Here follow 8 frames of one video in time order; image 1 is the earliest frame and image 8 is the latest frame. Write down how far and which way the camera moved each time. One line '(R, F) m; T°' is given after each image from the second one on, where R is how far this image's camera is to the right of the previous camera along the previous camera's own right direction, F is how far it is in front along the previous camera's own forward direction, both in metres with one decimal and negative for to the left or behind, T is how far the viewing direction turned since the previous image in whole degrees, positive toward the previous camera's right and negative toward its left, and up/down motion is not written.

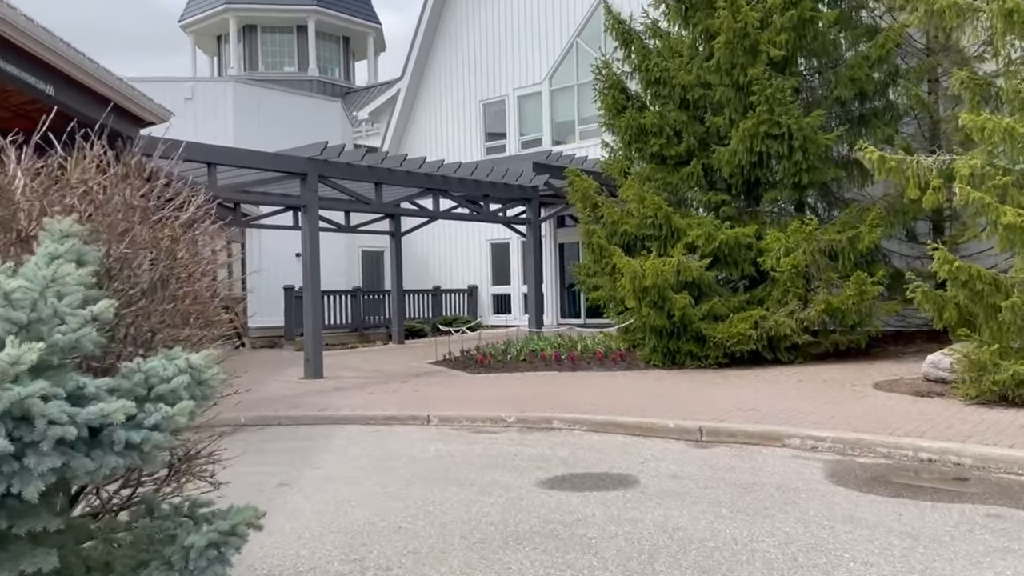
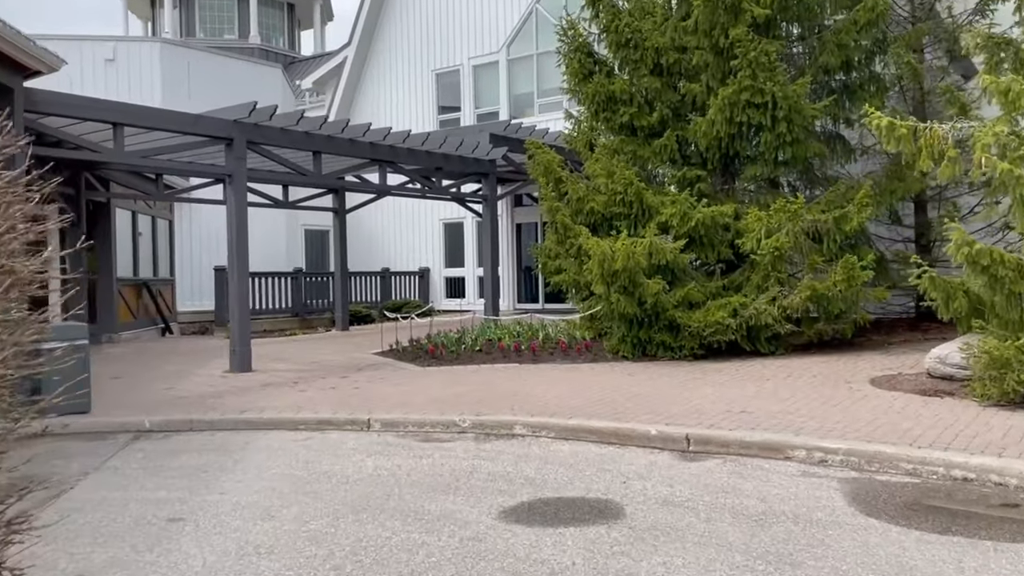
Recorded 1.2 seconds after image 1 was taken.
(0.0, +1.4) m; +3°
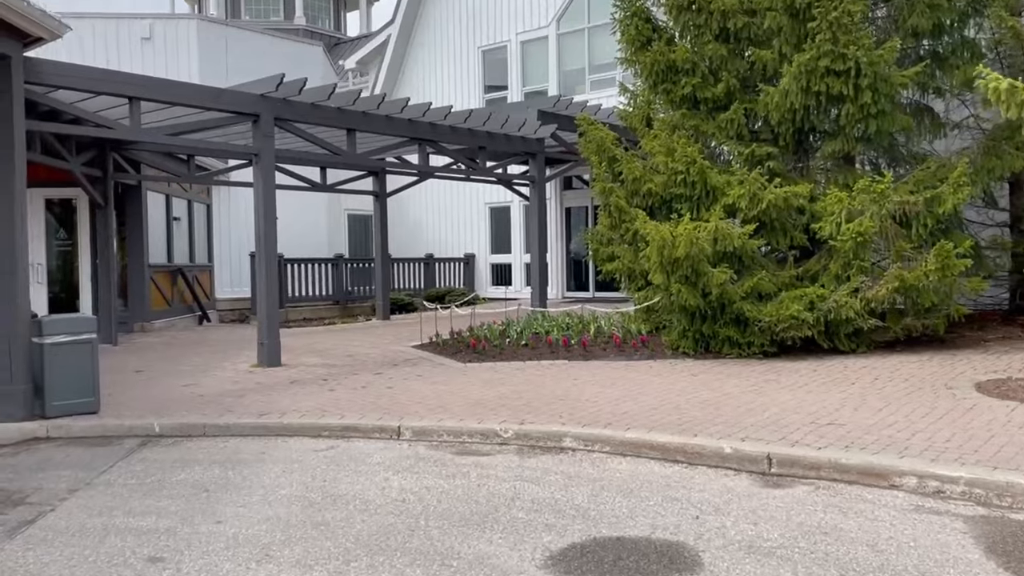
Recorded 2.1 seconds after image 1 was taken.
(0.0, +1.0) m; -3°
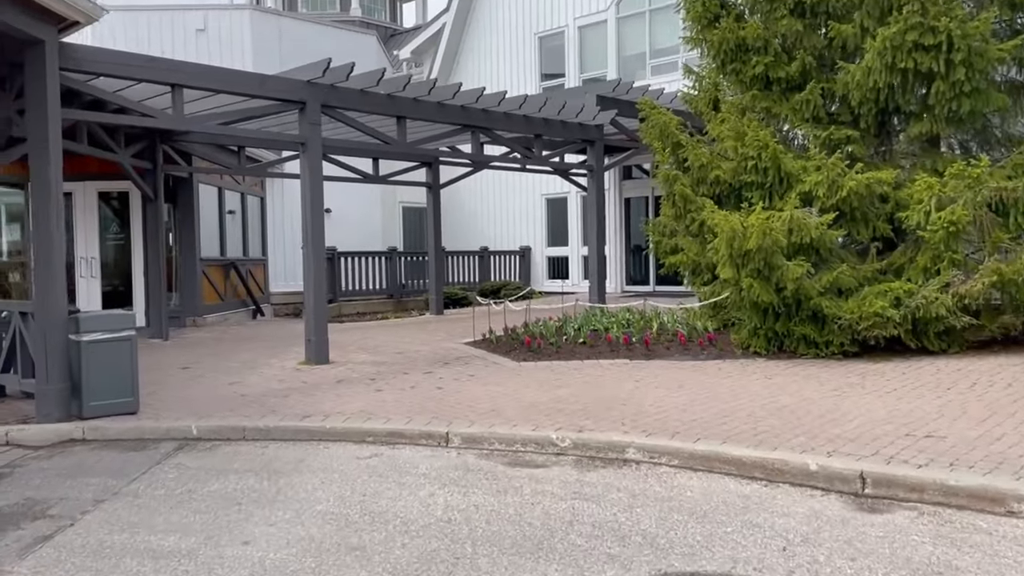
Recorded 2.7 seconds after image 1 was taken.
(0.0, +0.6) m; -4°
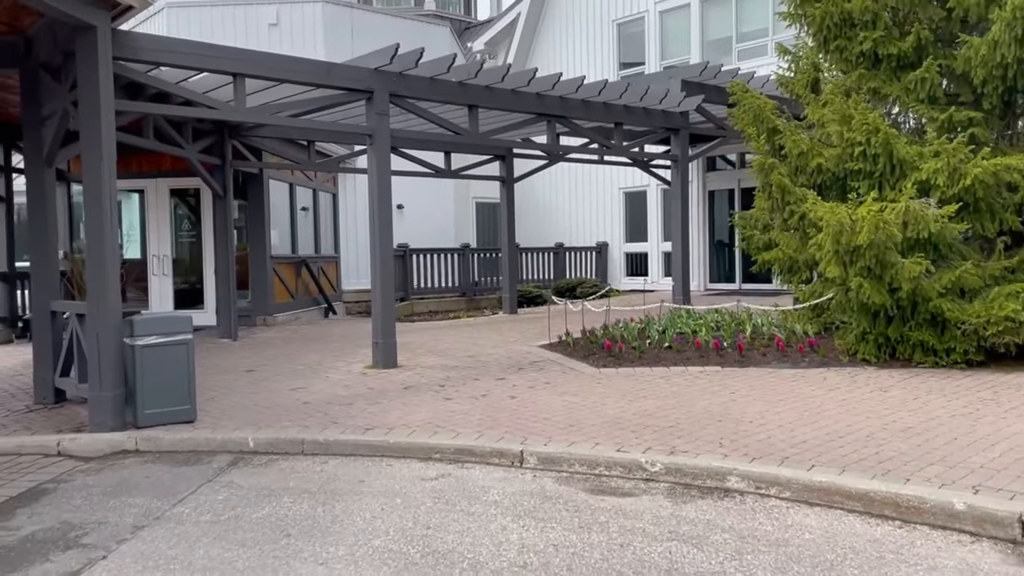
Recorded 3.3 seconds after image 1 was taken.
(-0.1, +0.7) m; -5°
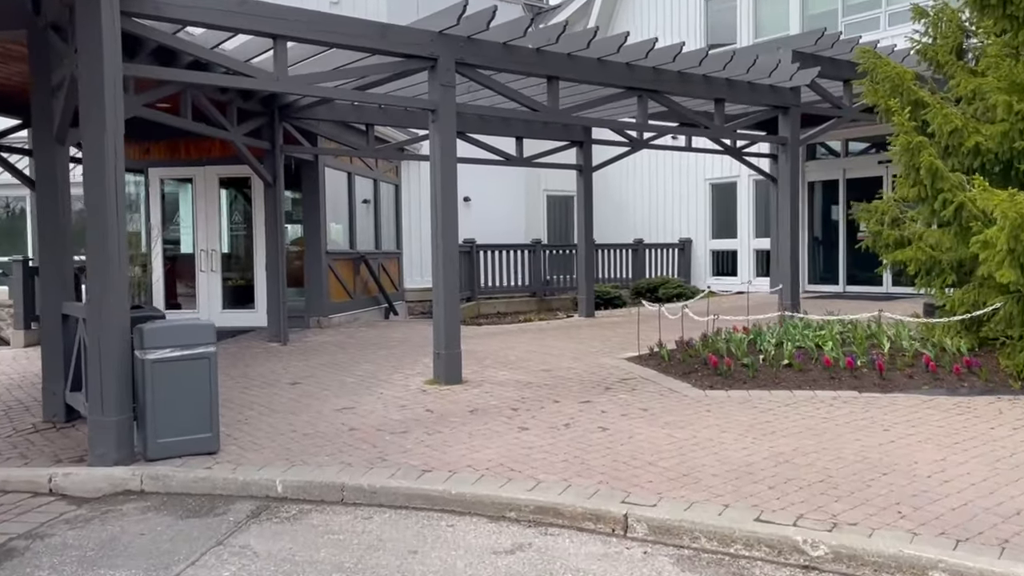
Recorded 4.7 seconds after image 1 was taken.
(-0.2, +1.5) m; -5°
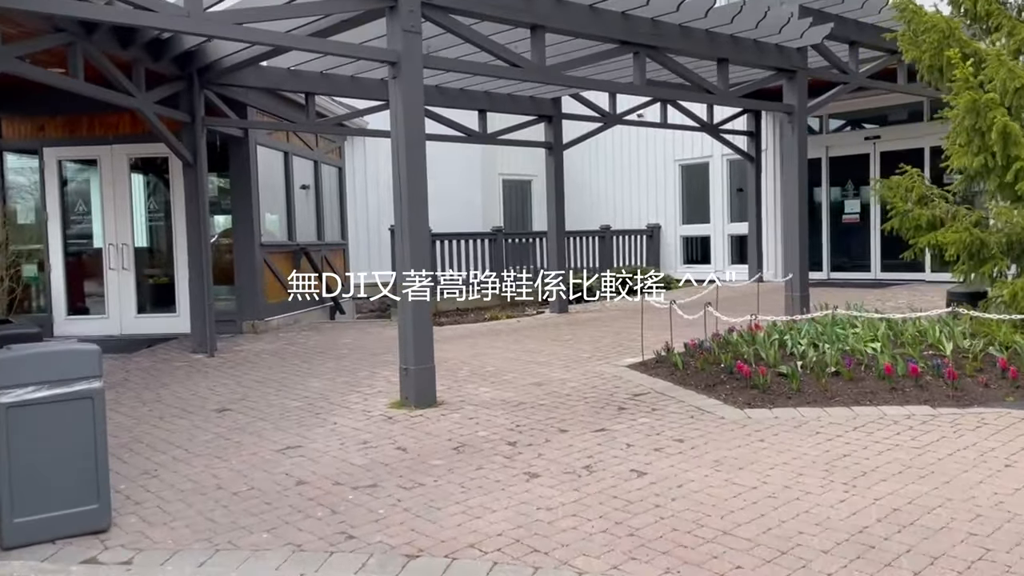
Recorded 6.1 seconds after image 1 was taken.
(-0.4, +1.6) m; +4°
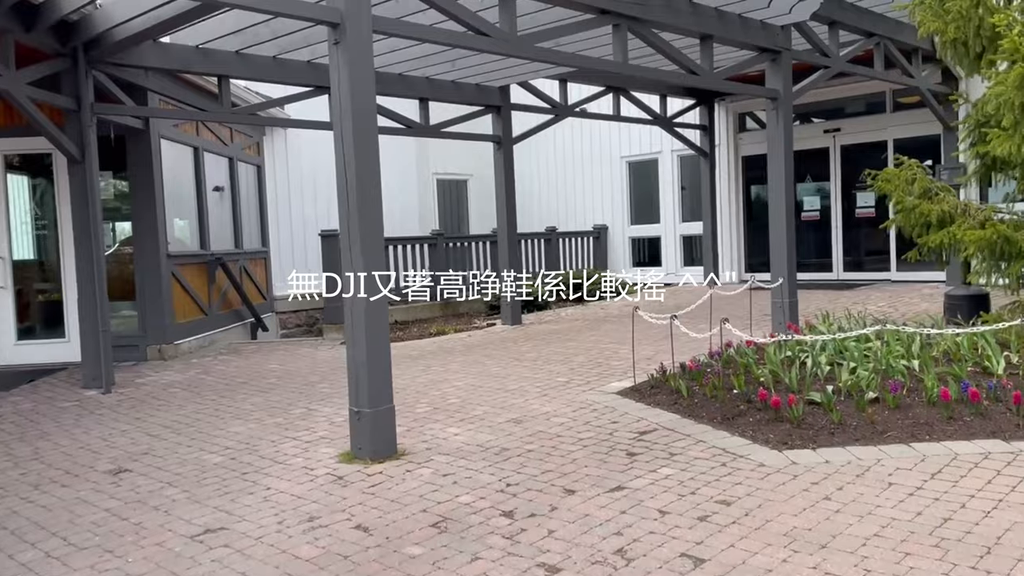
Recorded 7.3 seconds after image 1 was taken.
(-0.4, +1.3) m; +5°
